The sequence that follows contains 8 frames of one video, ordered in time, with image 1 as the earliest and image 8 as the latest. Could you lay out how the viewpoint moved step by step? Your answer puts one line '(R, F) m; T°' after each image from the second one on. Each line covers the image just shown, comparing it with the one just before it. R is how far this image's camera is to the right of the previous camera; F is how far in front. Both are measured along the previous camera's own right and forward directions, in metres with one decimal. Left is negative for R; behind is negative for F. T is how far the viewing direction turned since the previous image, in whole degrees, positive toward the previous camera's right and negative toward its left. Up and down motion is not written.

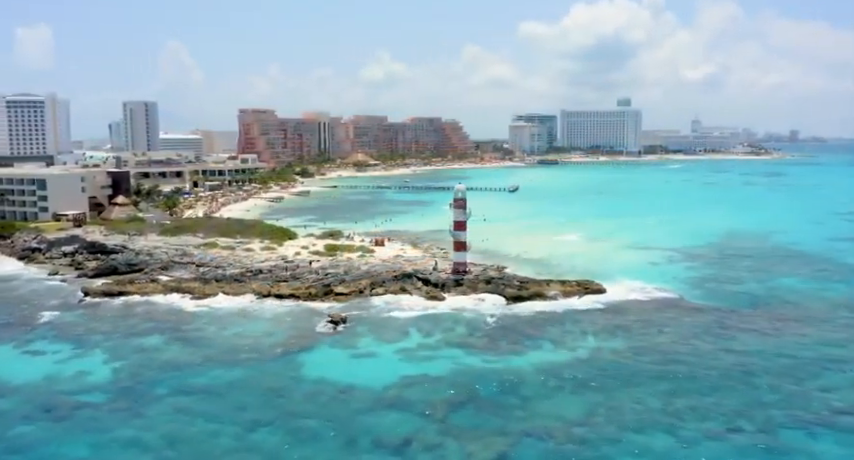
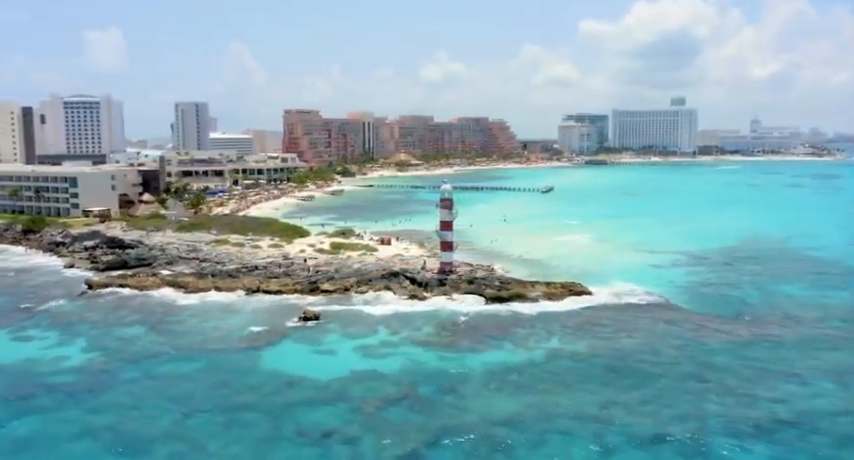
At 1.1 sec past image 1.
(+3.9, -0.1) m; -5°
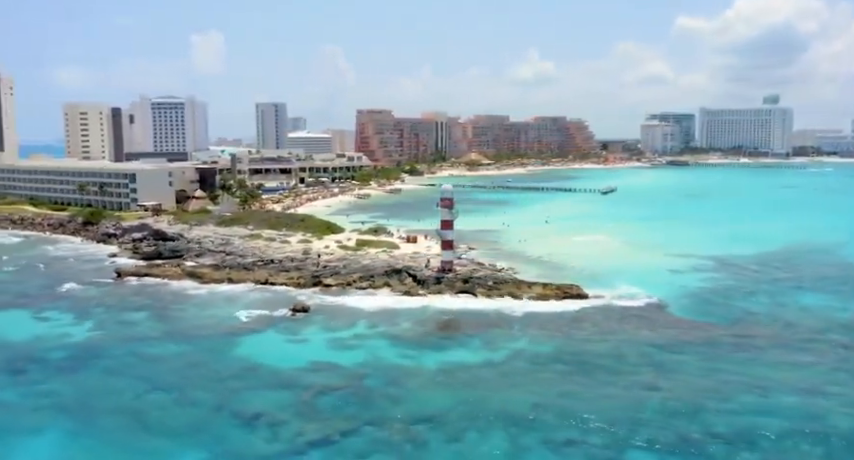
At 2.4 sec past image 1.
(+4.9, -0.1) m; -7°
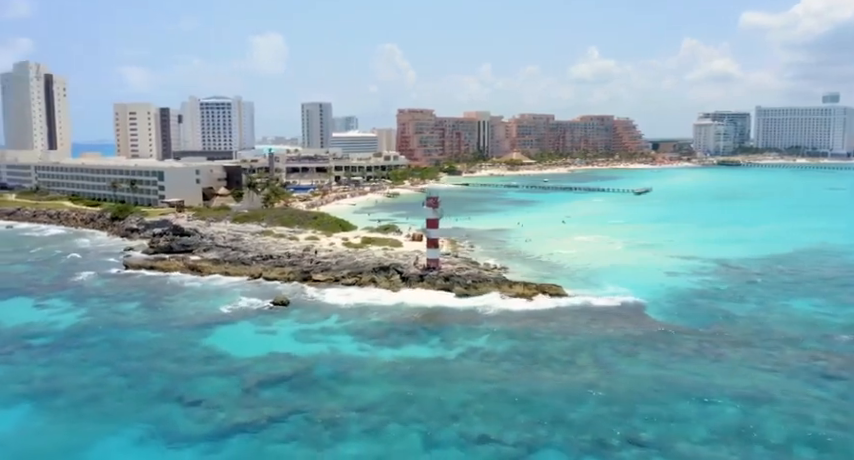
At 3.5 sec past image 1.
(+3.9, -0.4) m; -4°
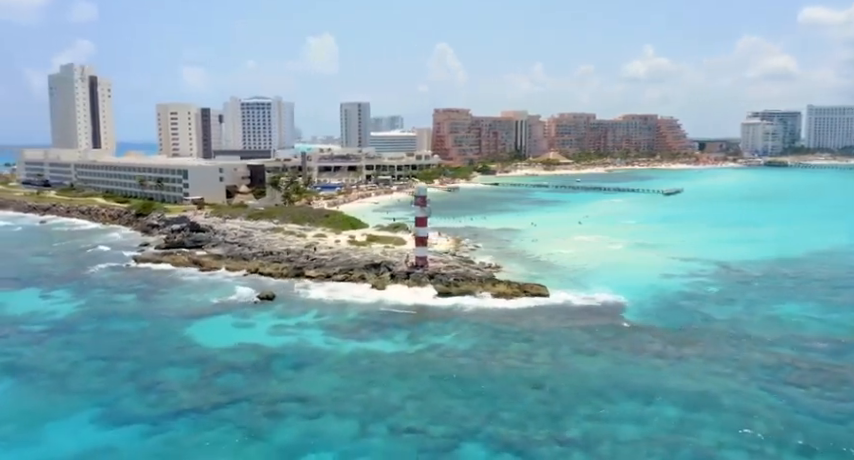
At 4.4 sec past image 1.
(+3.4, -0.4) m; -4°
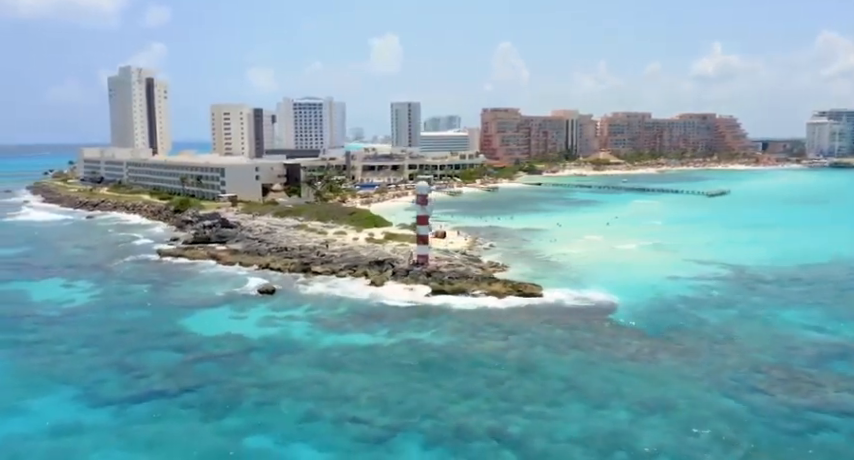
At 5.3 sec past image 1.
(+3.4, -0.4) m; -5°
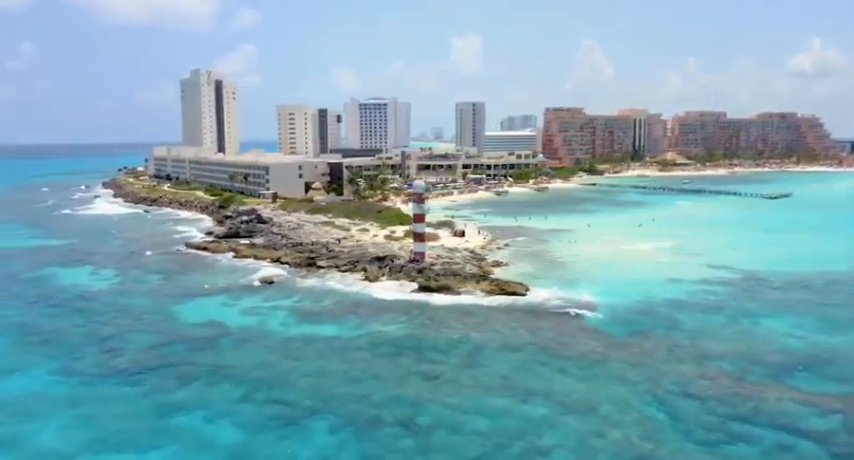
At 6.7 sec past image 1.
(+4.9, -0.7) m; -6°
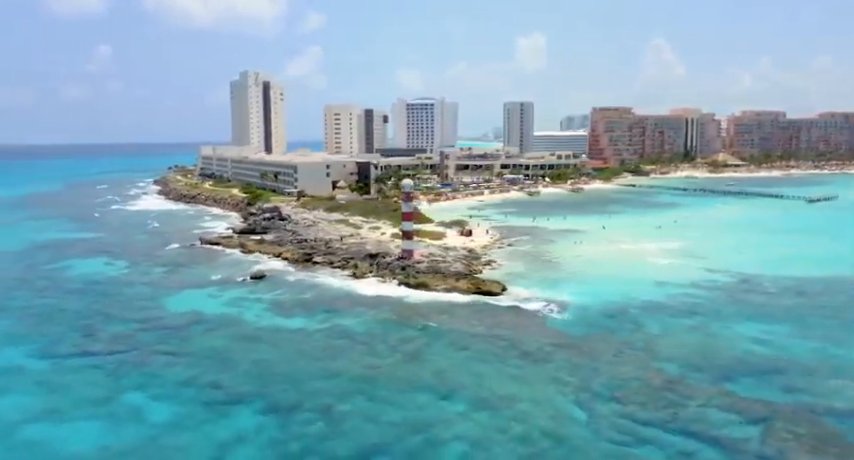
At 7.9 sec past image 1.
(+4.4, -0.7) m; -5°
